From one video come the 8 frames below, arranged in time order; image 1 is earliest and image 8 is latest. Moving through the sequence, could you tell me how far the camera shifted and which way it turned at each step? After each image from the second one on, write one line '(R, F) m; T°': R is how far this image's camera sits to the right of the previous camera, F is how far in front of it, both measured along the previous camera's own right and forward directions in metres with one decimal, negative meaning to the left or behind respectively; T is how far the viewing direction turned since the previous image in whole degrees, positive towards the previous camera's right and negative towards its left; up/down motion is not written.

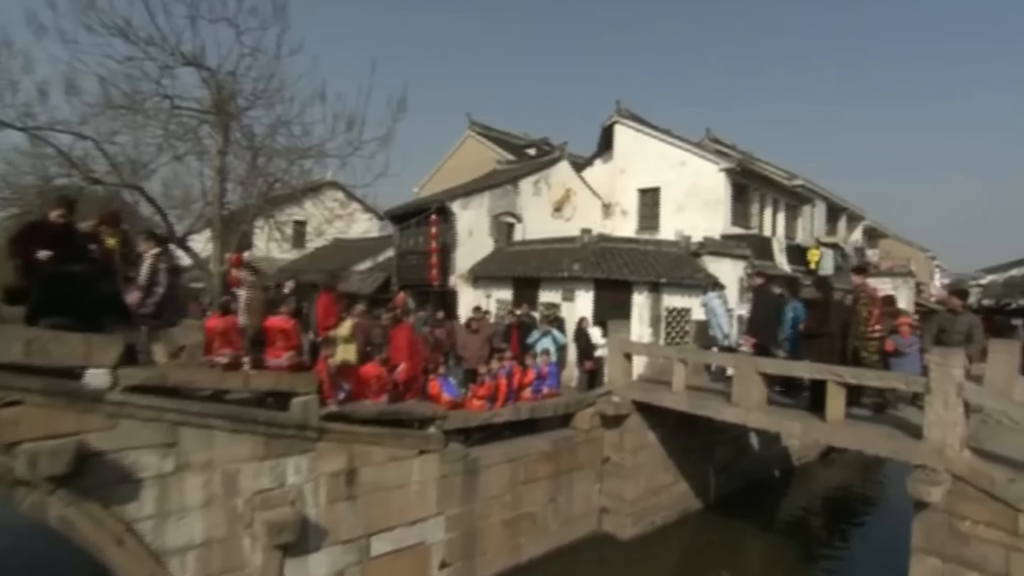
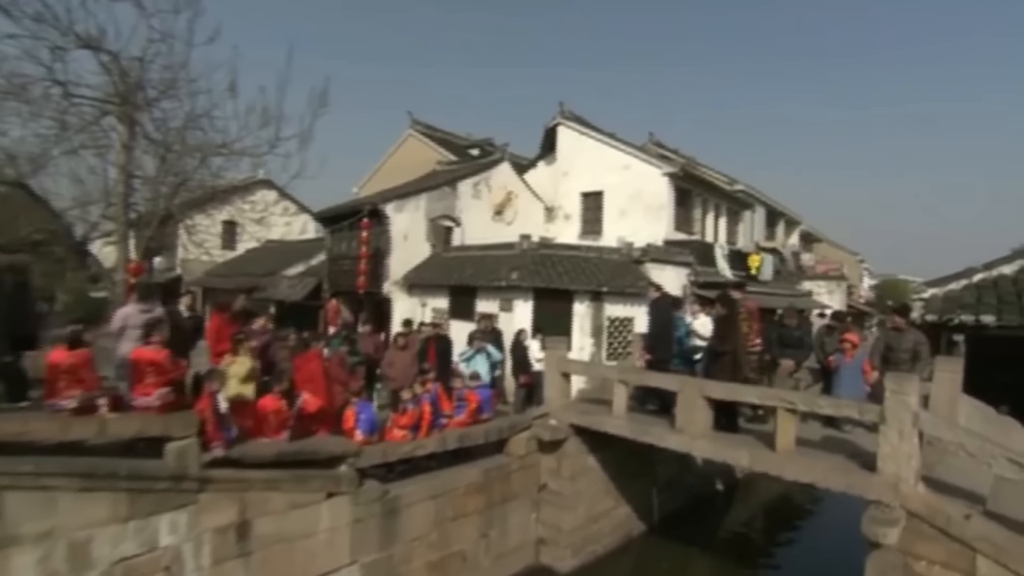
(+0.3, +0.9) m; +5°
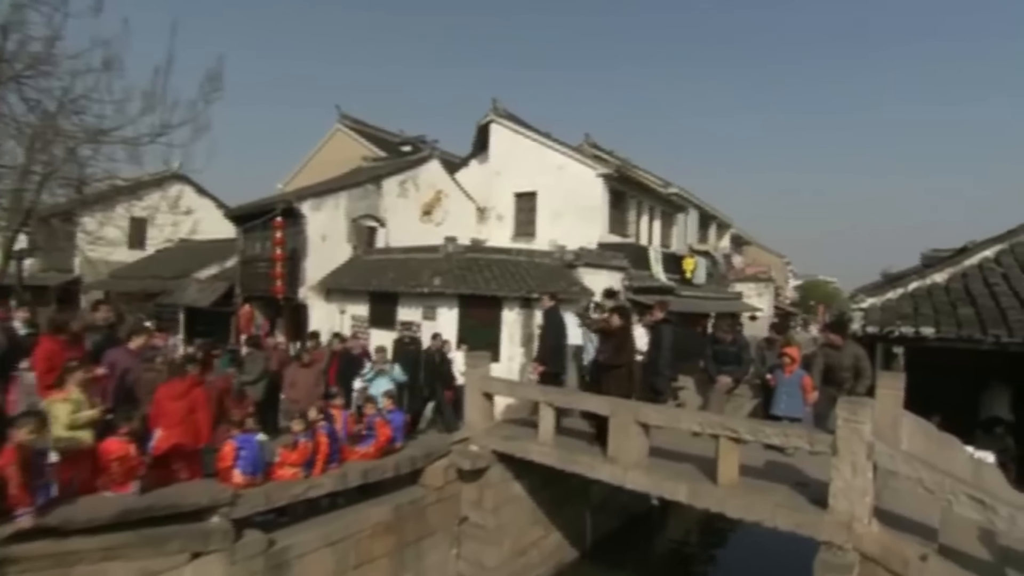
(+0.3, +1.1) m; +6°
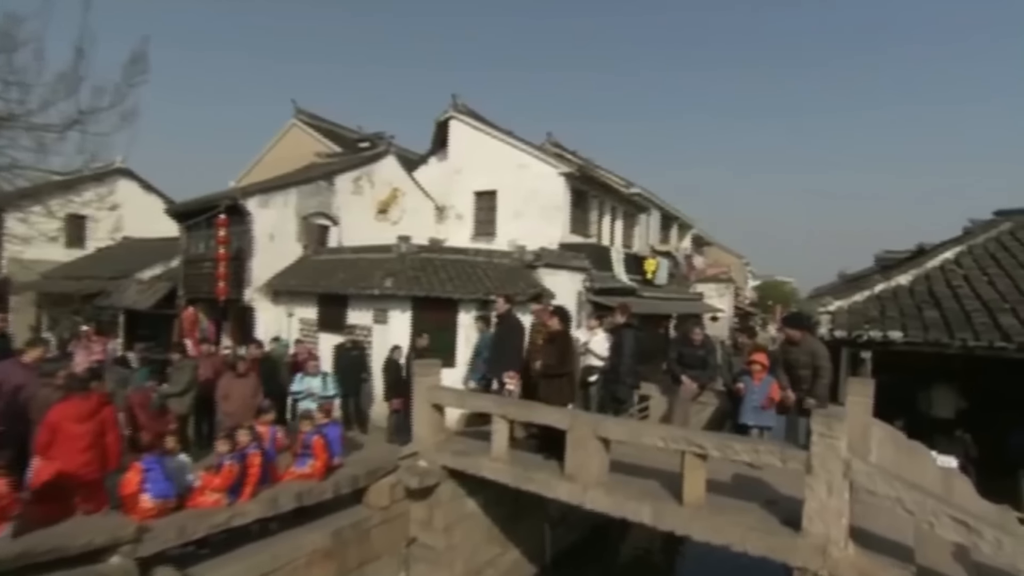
(+0.2, +0.6) m; +3°
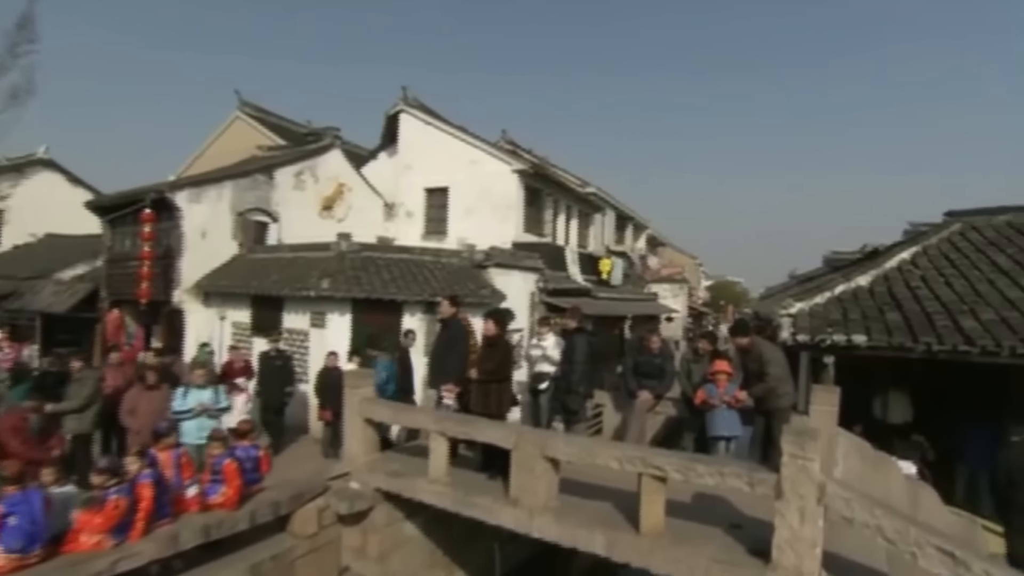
(+0.2, +0.8) m; +4°
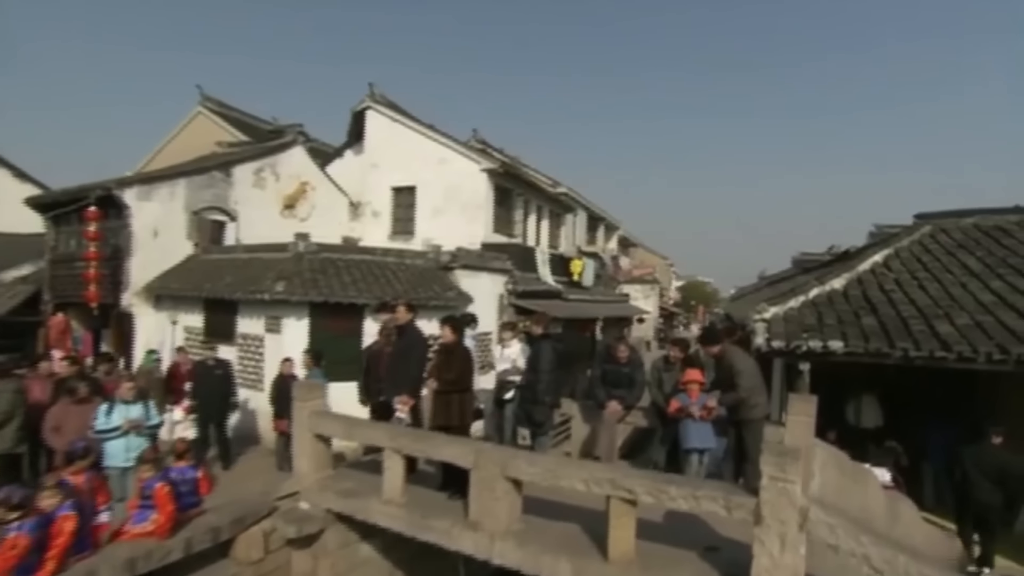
(+0.1, +0.5) m; +3°
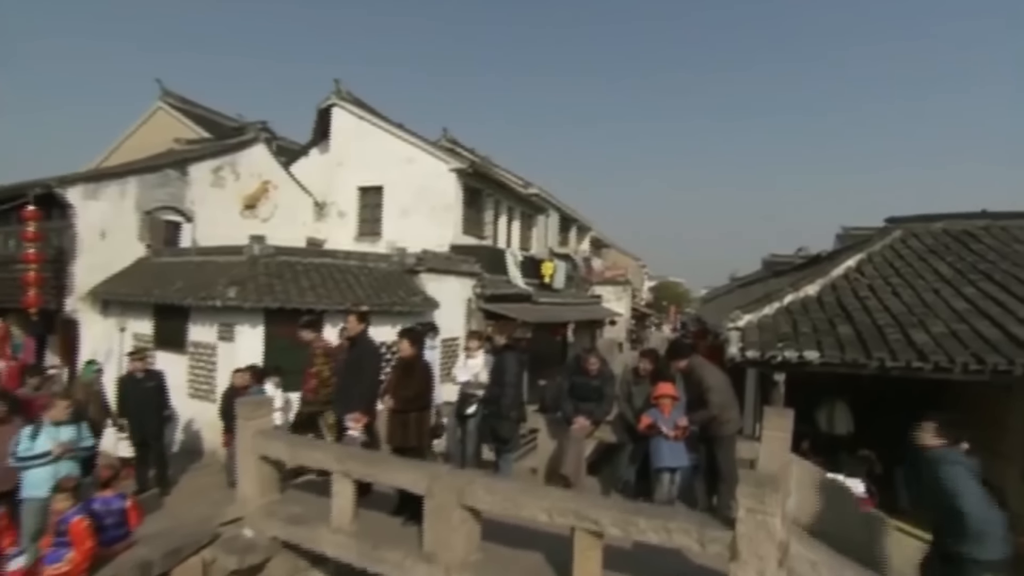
(+0.1, +0.4) m; +2°
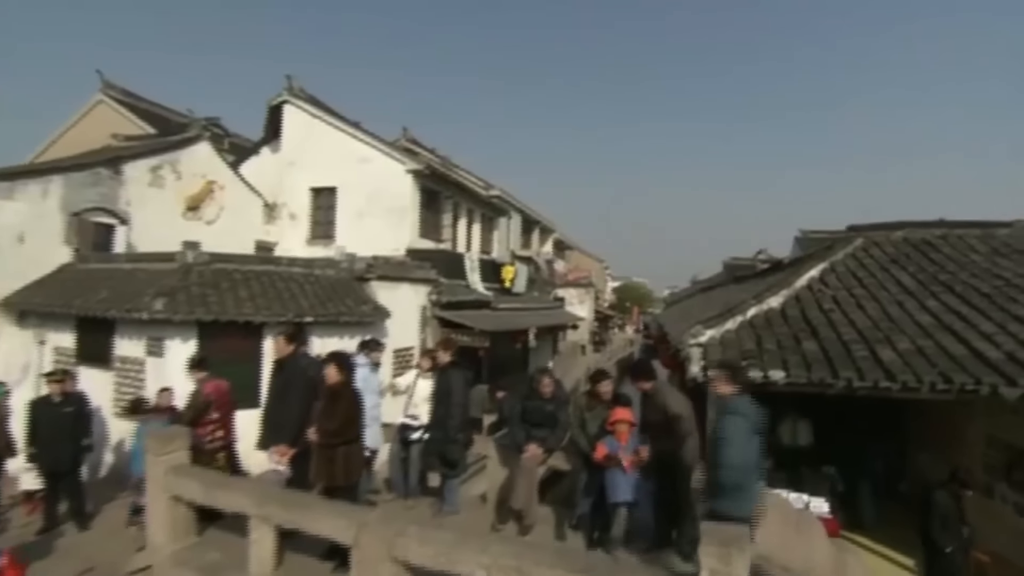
(+0.2, +0.6) m; +3°
